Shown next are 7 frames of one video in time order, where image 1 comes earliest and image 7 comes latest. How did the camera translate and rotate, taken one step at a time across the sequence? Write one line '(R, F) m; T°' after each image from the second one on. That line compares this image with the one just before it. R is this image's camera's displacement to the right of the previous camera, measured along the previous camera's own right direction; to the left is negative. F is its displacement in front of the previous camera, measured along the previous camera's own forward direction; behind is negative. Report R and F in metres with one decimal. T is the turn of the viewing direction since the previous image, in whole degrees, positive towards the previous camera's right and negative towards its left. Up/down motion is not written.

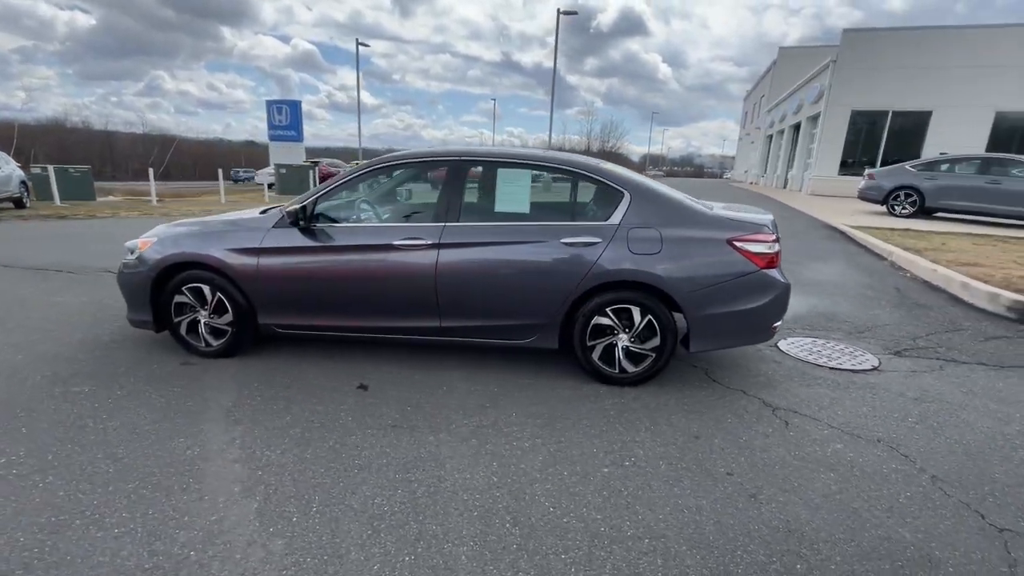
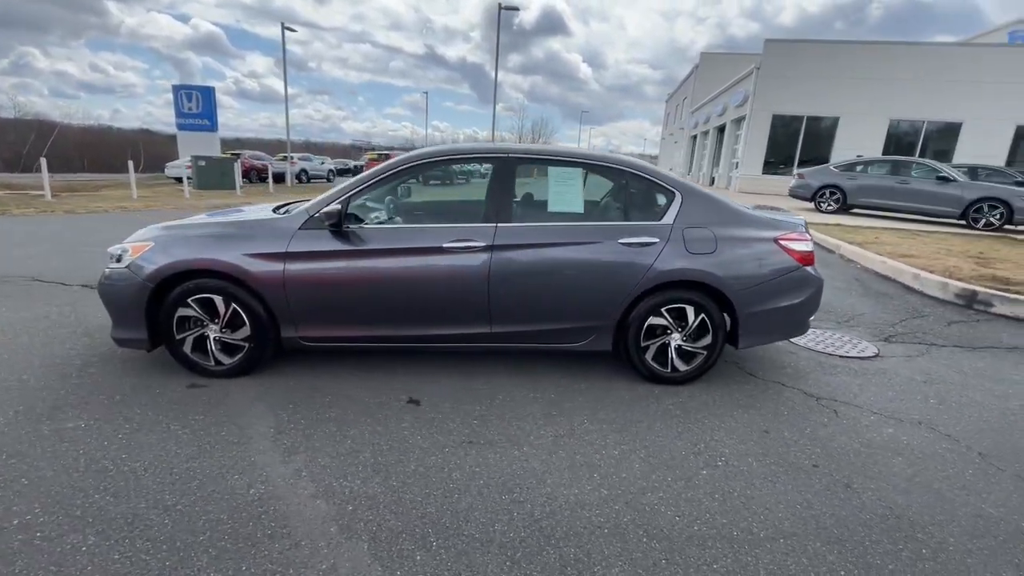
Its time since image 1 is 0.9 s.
(-0.9, +0.2) m; +9°
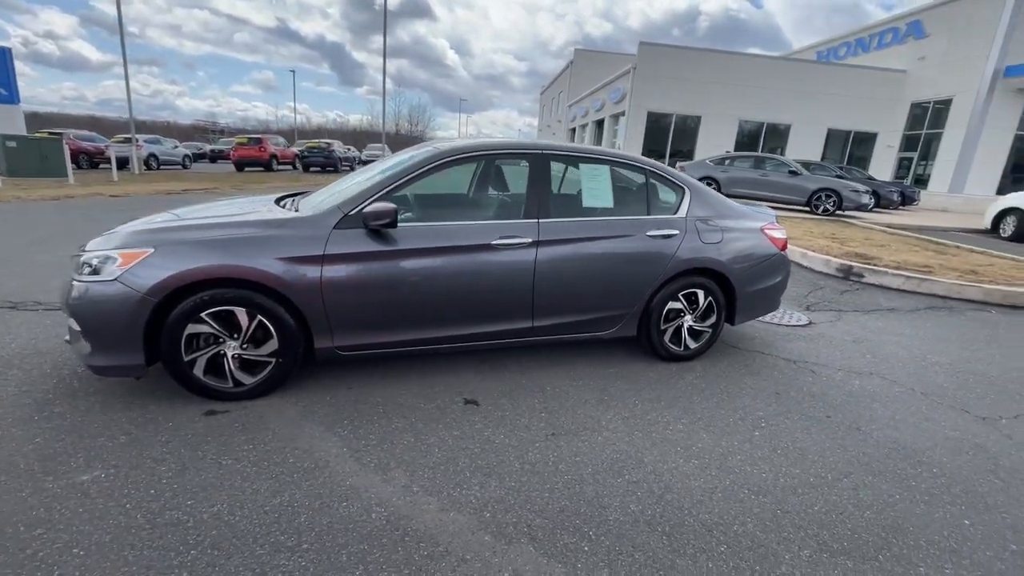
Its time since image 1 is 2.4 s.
(-1.2, +0.1) m; +15°
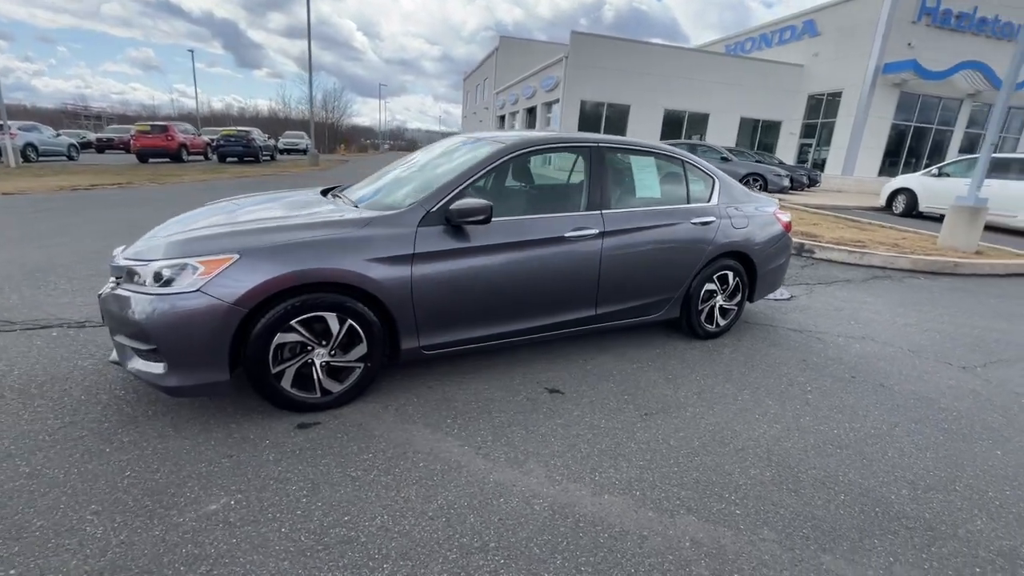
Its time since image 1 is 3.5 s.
(-1.0, 0.0) m; +9°
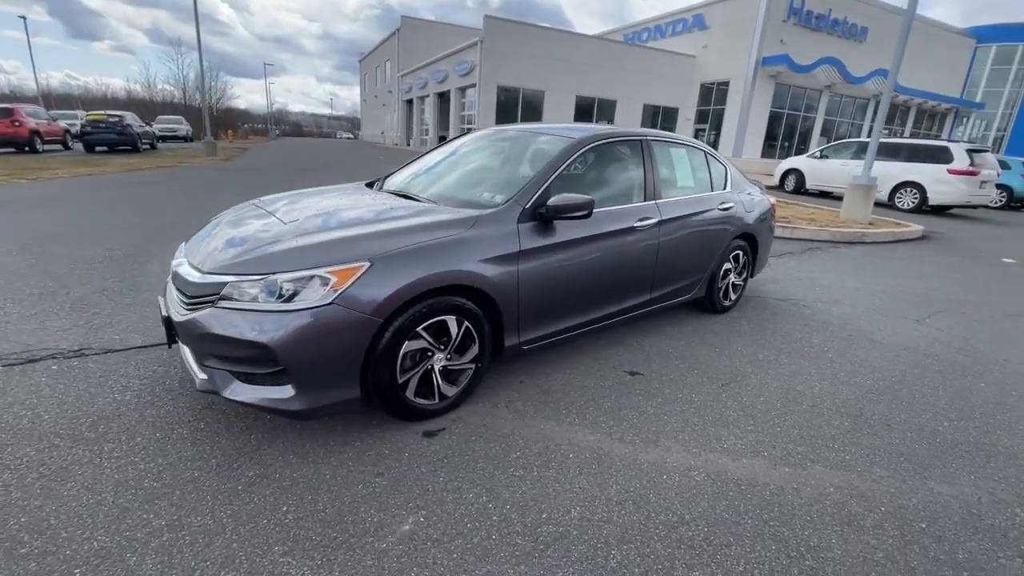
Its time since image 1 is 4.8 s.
(-1.2, +0.1) m; +11°
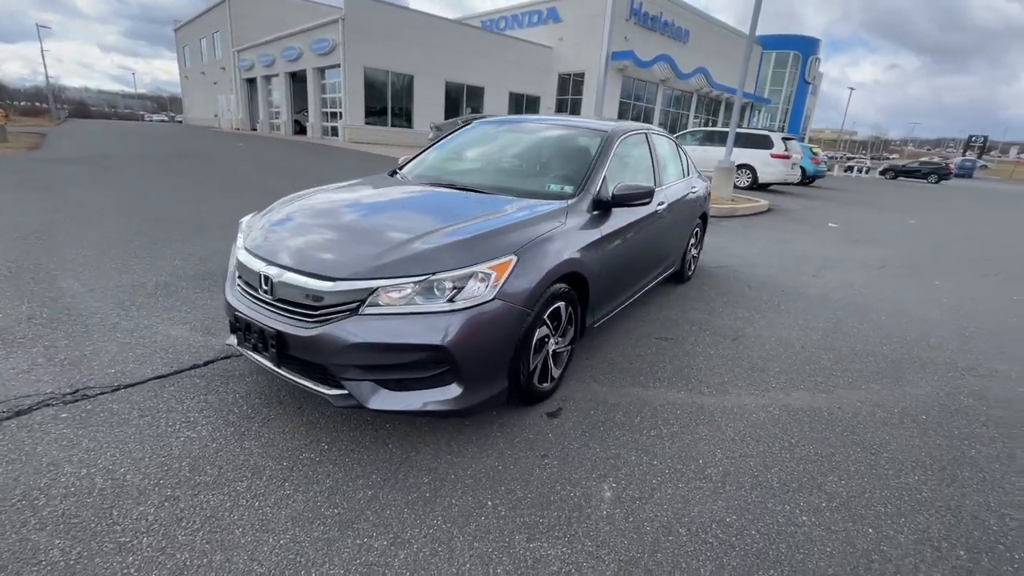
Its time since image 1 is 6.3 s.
(-1.4, 0.0) m; +17°
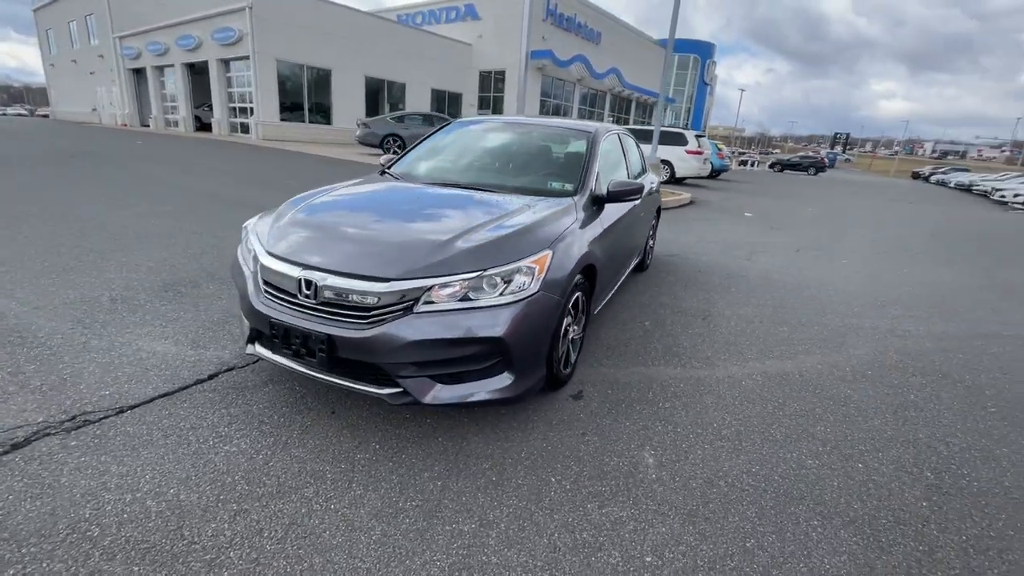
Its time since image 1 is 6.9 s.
(-0.6, -0.1) m; +9°
